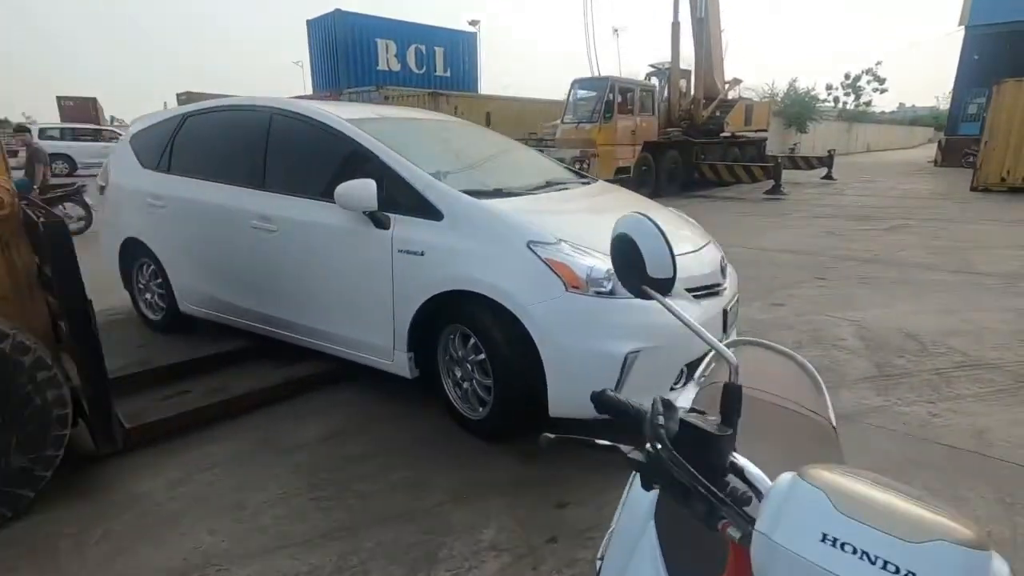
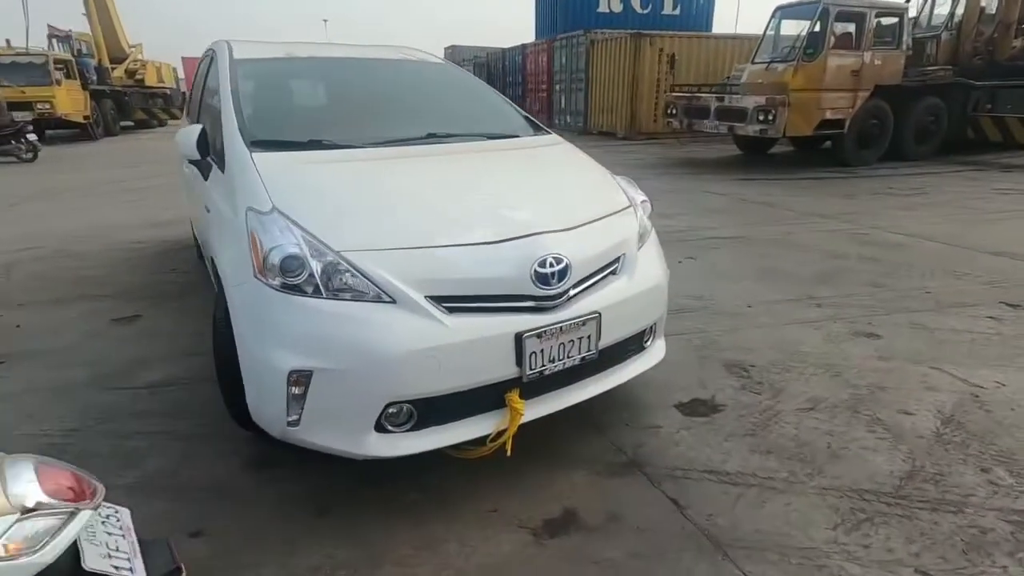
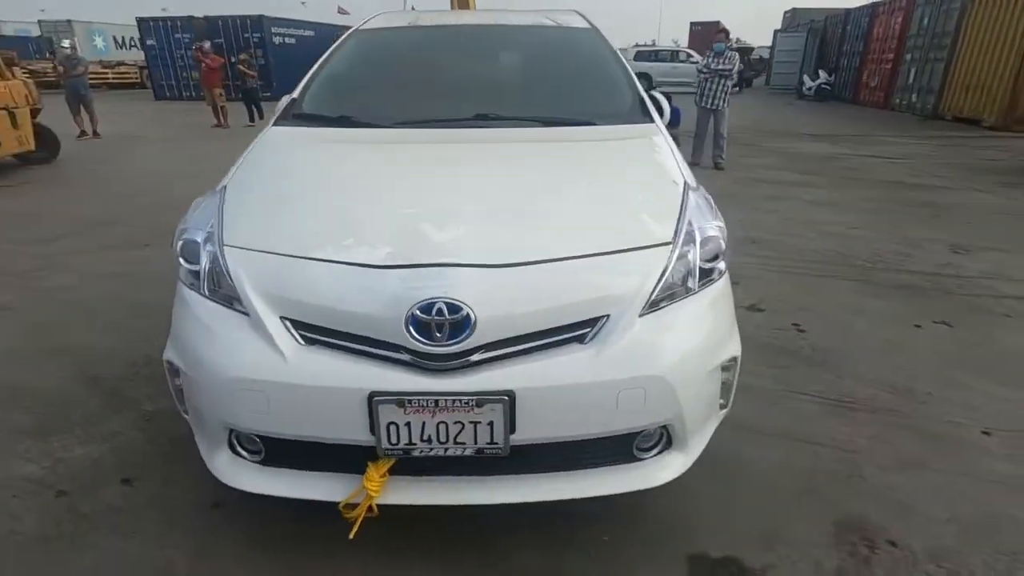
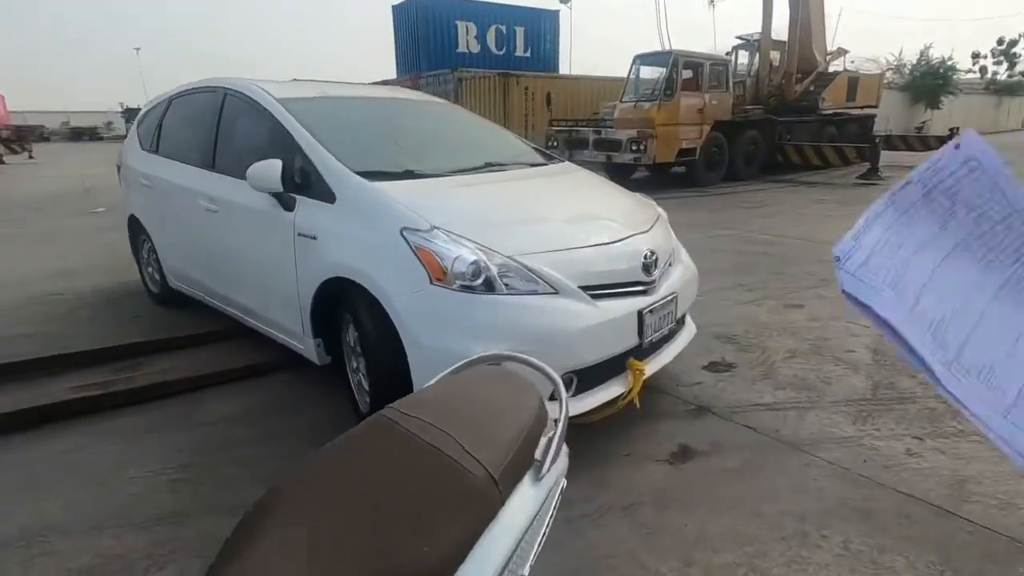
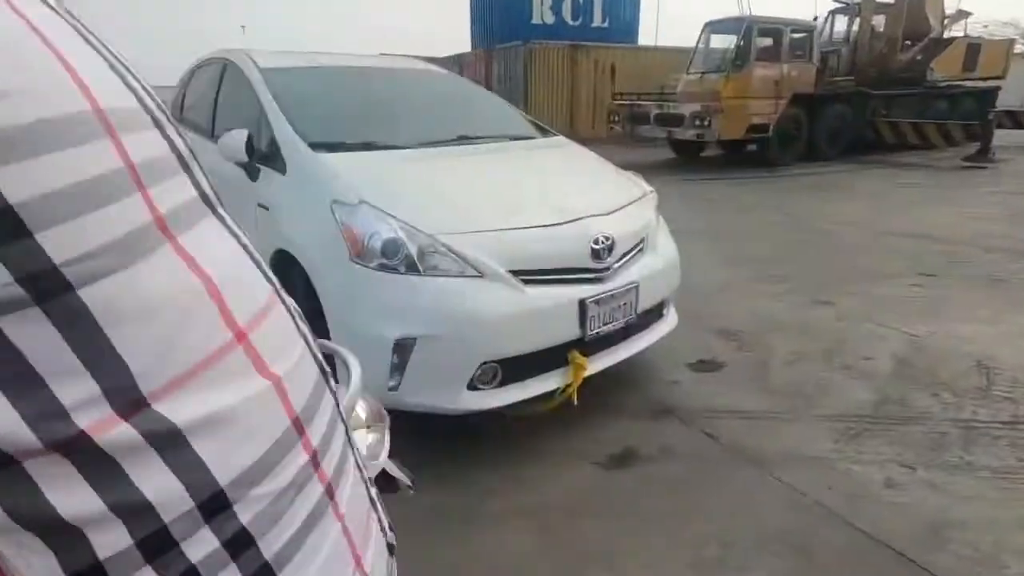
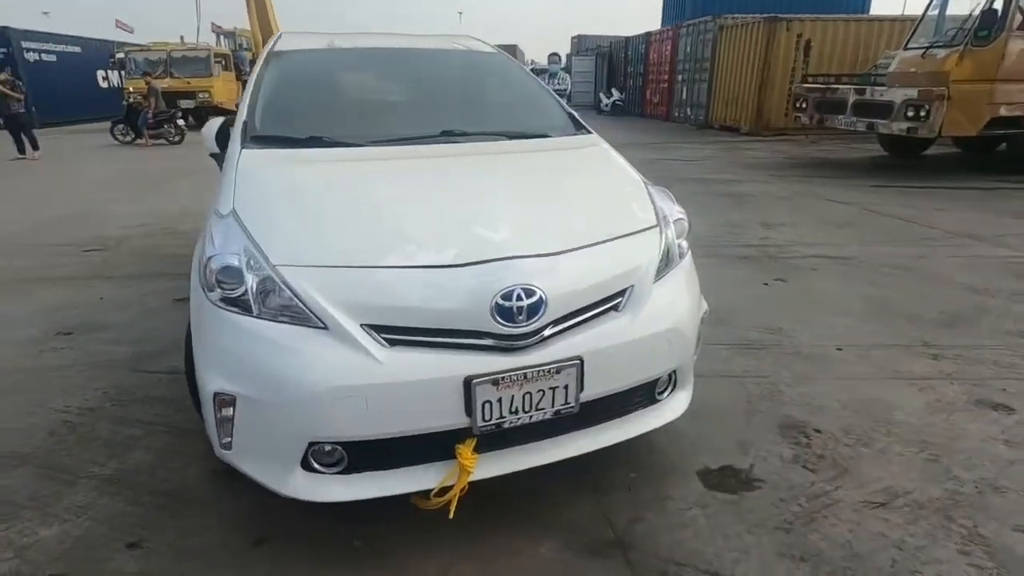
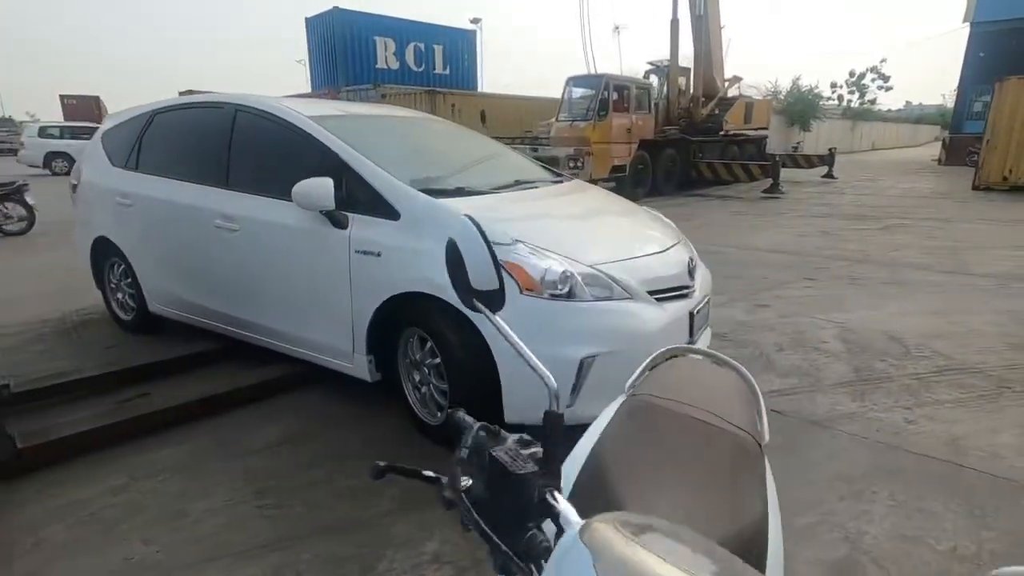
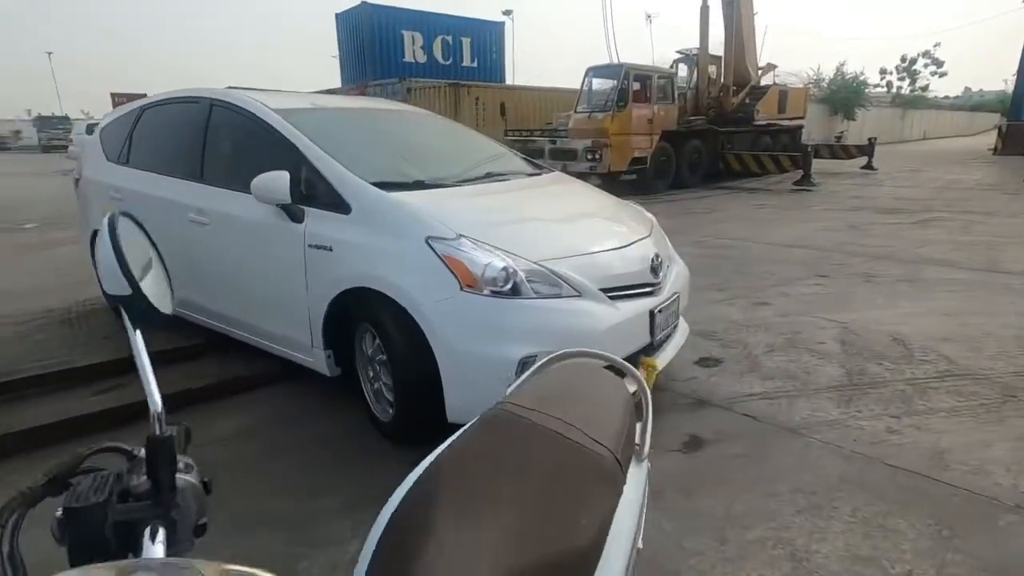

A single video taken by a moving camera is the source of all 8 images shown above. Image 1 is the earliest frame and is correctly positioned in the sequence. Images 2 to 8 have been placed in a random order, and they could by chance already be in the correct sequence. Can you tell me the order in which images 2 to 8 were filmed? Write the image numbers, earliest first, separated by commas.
7, 8, 4, 5, 2, 6, 3
